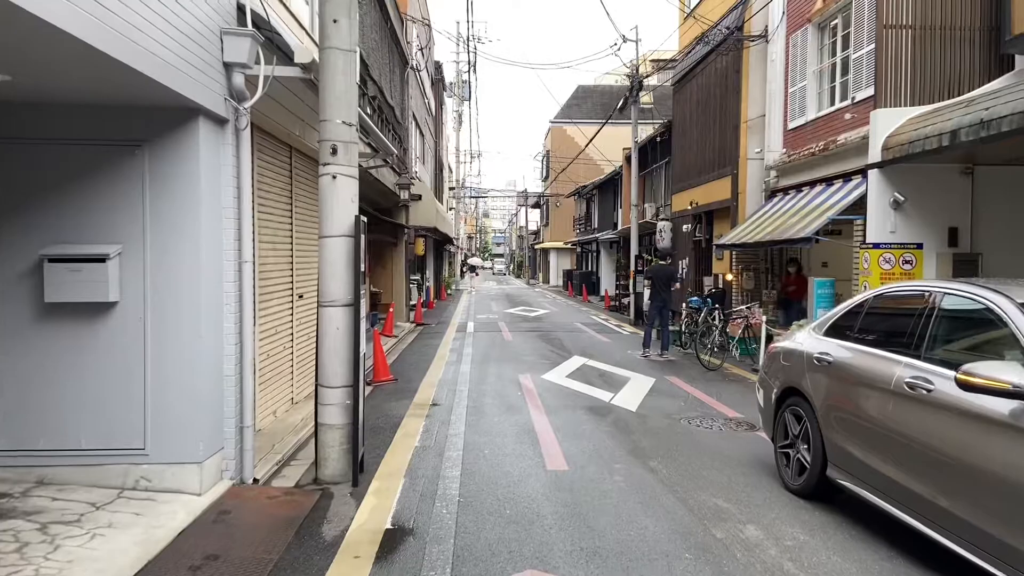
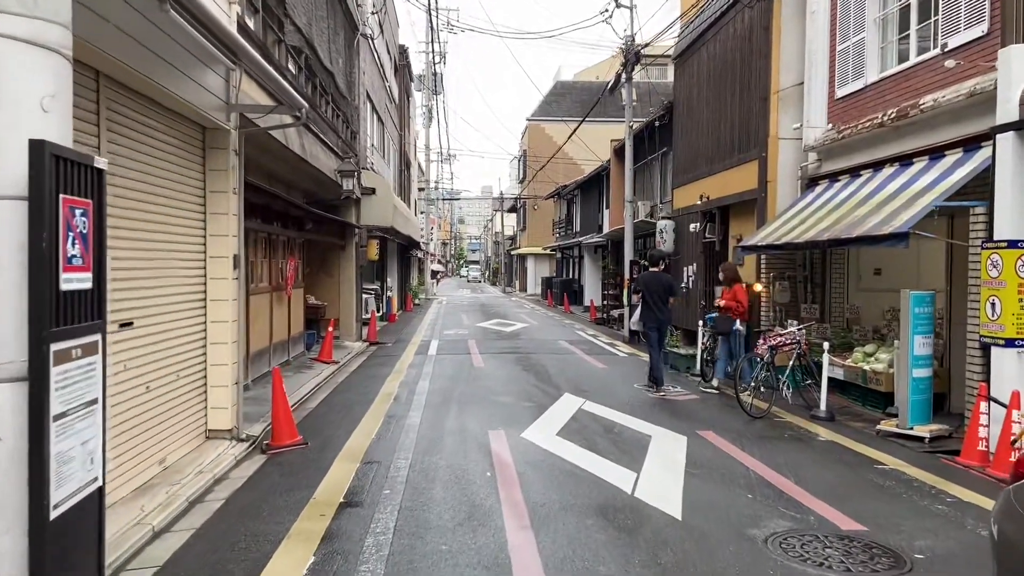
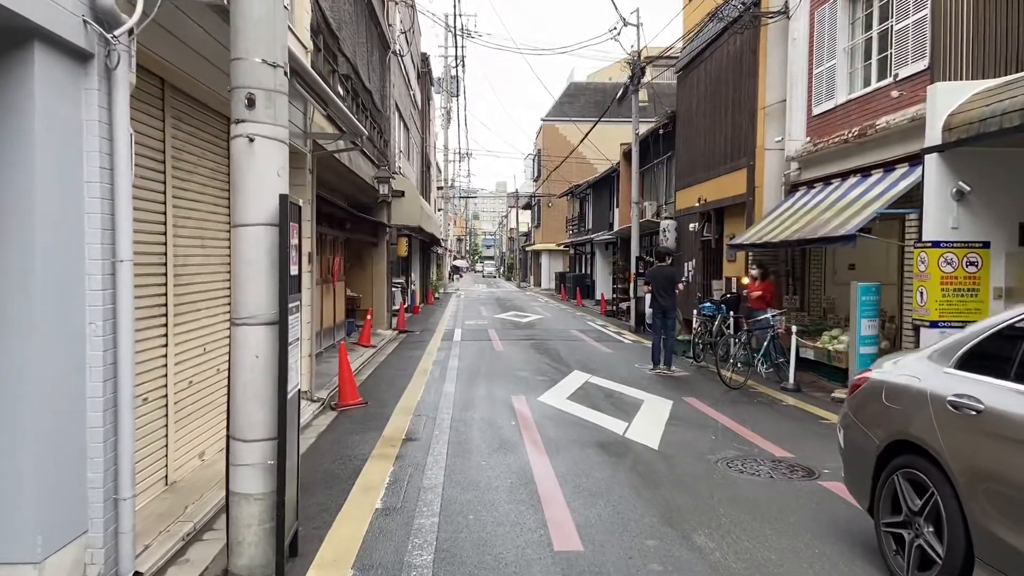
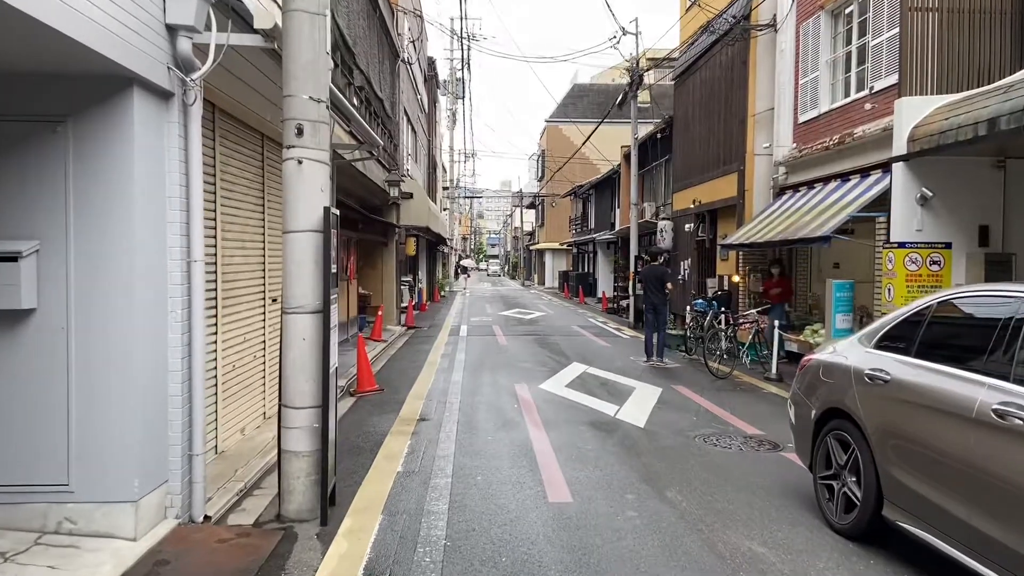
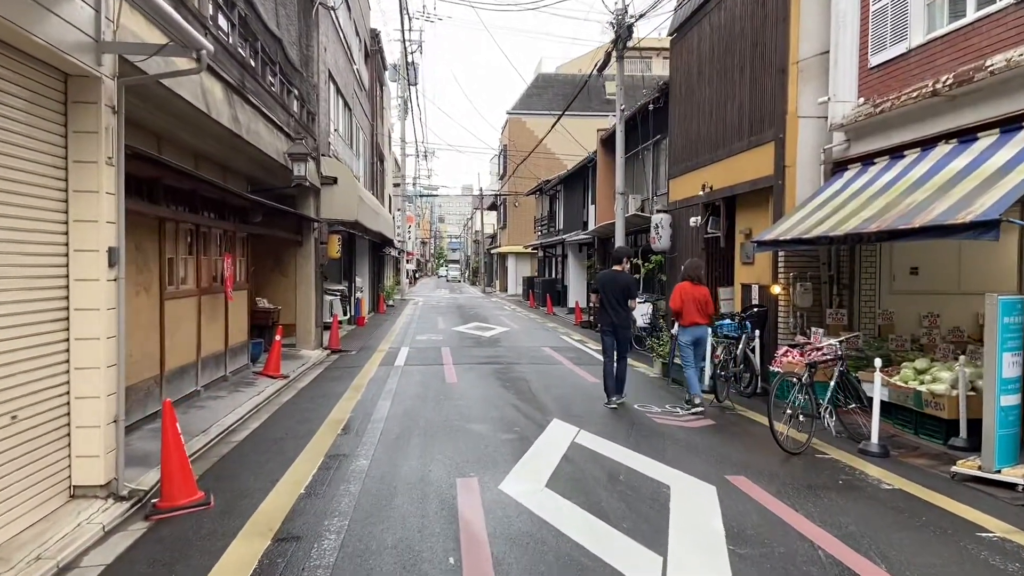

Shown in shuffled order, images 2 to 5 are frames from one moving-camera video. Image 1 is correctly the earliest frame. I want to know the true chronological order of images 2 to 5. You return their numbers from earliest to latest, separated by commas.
4, 3, 2, 5
